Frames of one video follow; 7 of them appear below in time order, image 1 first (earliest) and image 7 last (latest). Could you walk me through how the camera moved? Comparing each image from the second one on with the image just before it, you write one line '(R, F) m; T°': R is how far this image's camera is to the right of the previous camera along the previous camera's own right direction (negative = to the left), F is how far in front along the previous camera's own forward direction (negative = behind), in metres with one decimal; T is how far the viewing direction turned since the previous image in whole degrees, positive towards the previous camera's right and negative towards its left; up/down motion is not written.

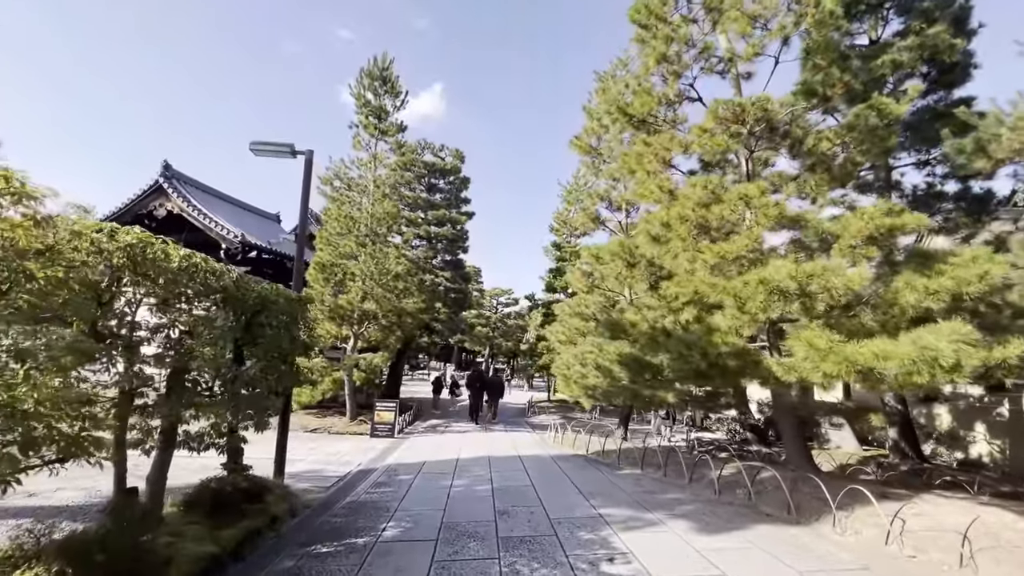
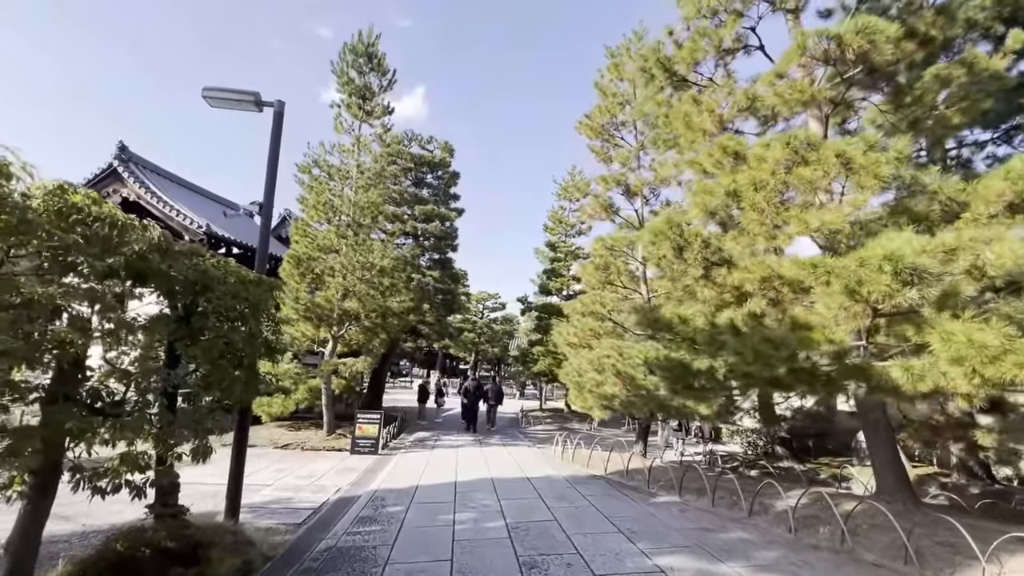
(-0.5, +1.5) m; +2°
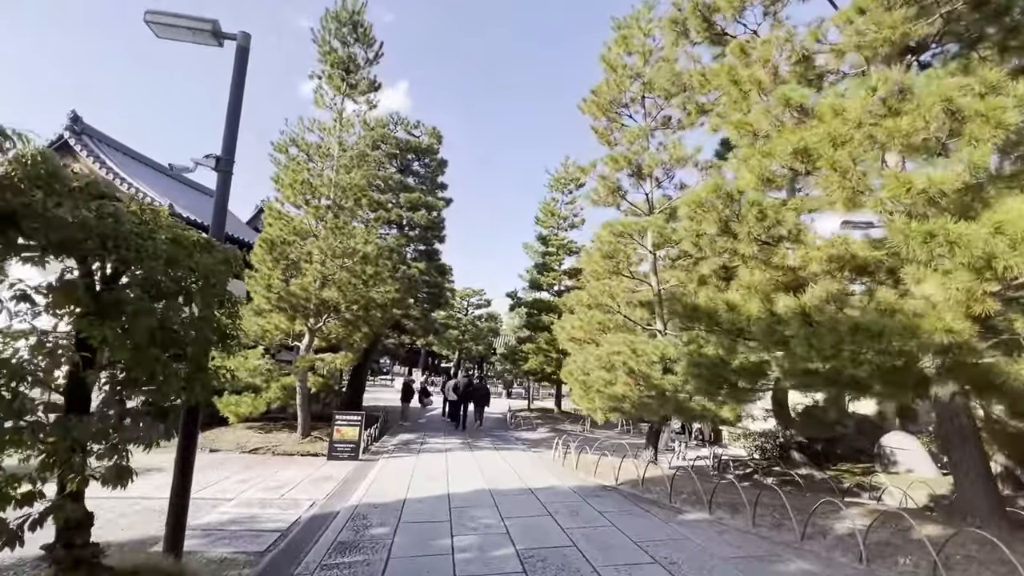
(-0.3, +1.0) m; +2°
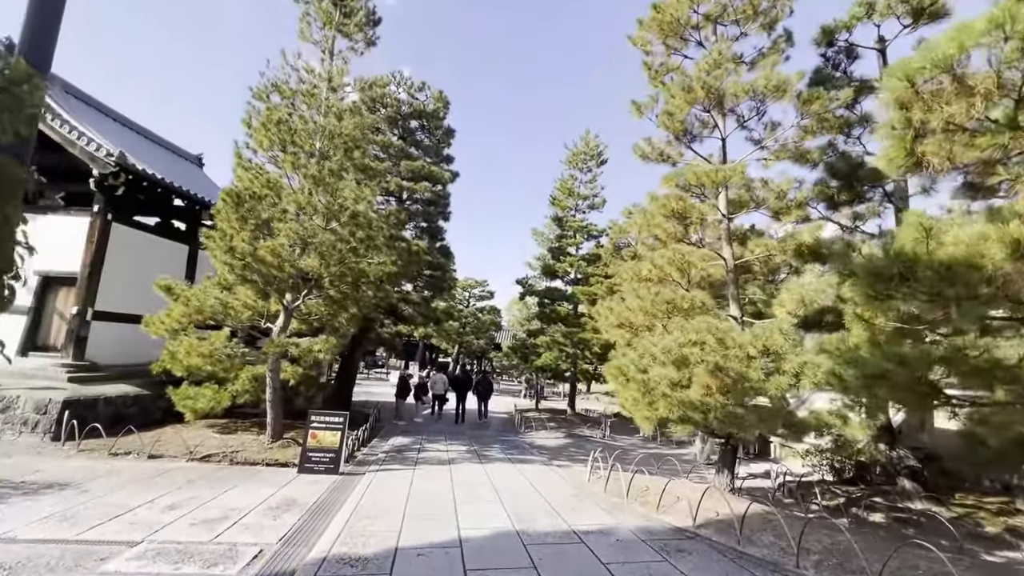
(-0.5, +2.3) m; 0°
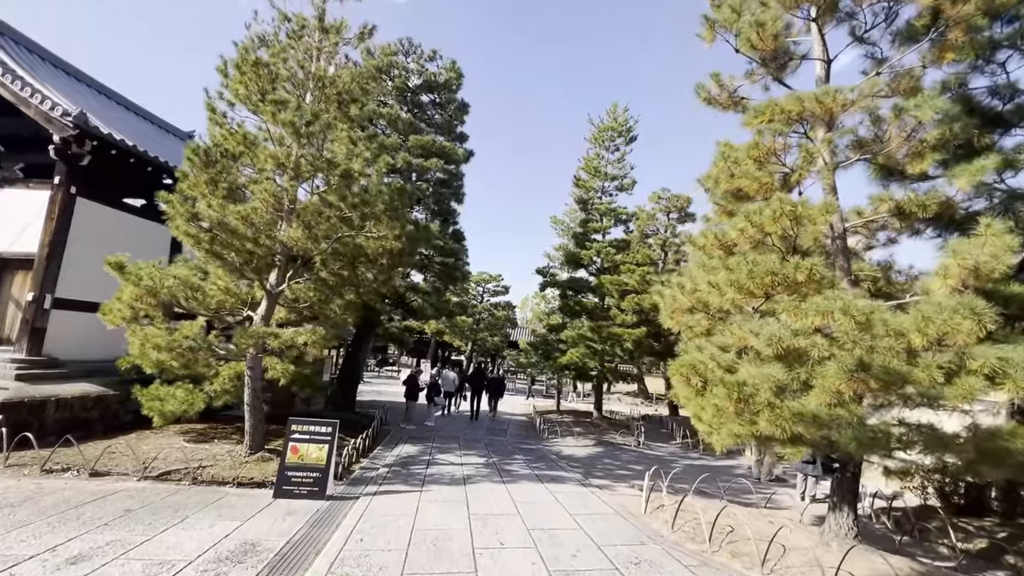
(-0.3, +1.8) m; -2°
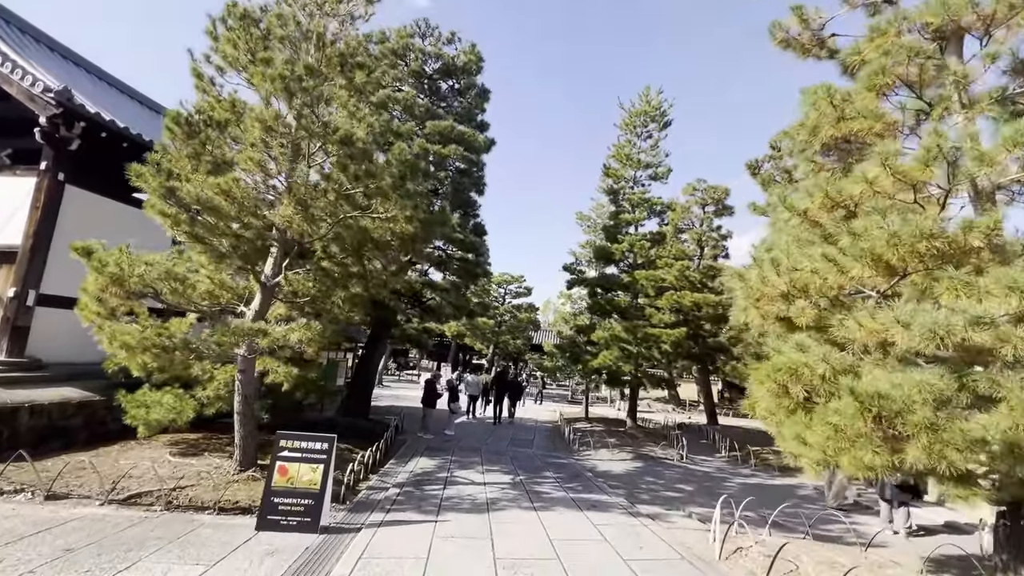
(-0.2, +1.3) m; -3°
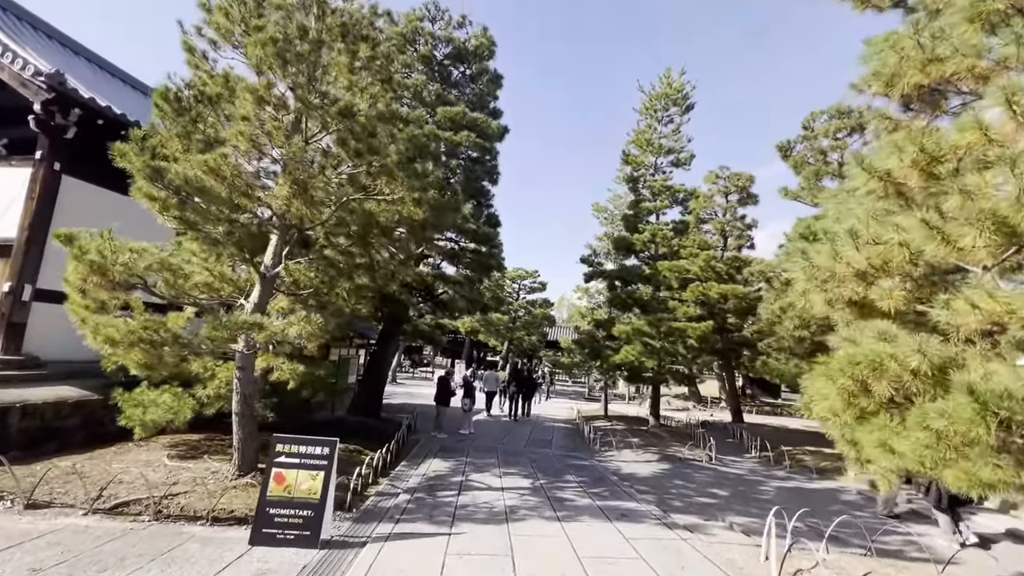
(-0.1, +0.6) m; -2°
